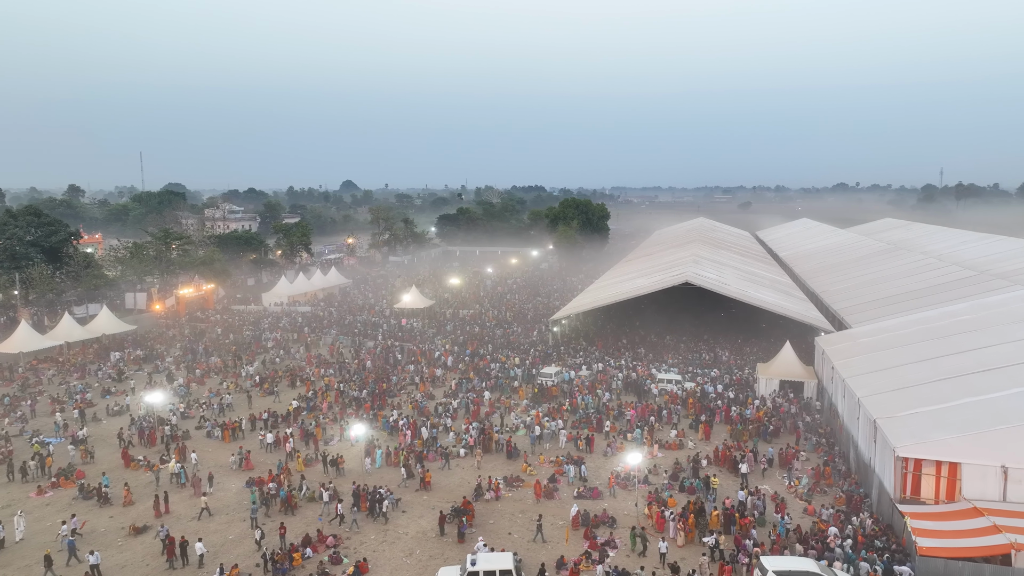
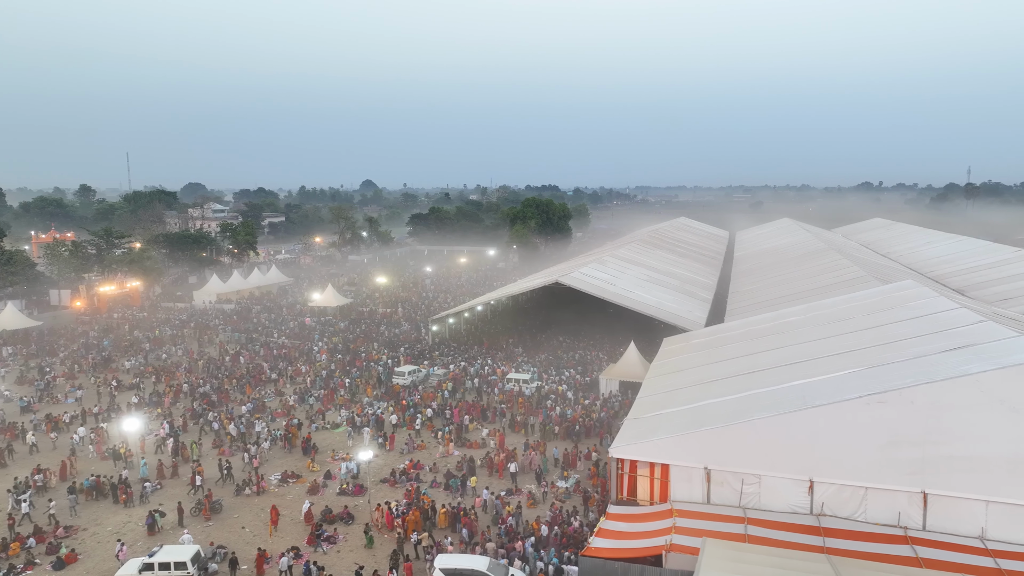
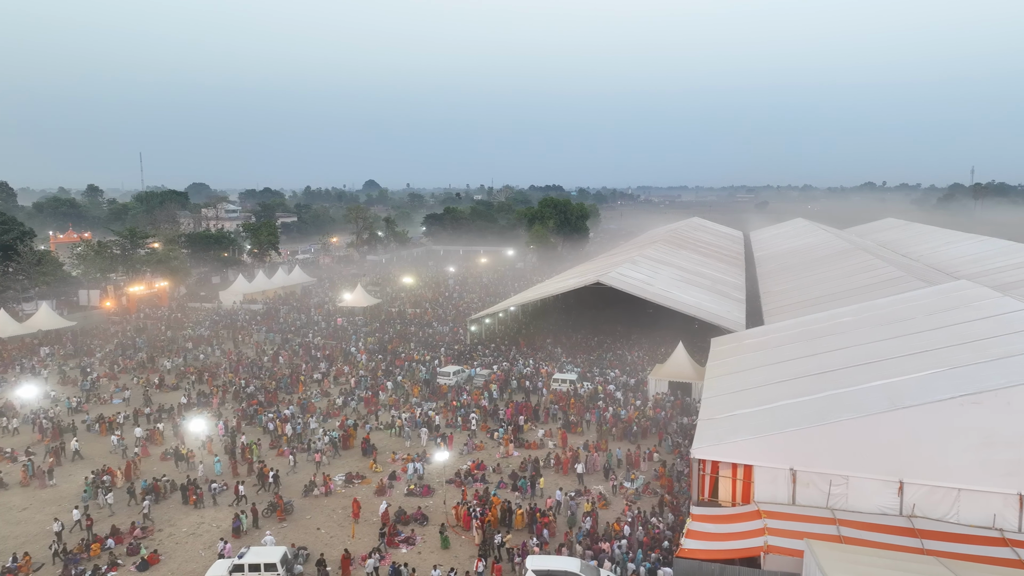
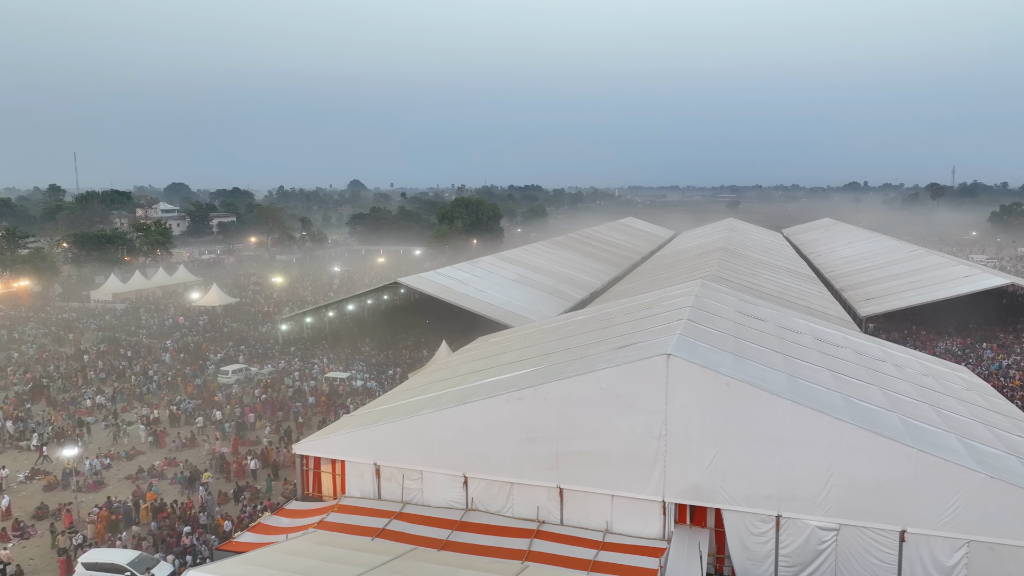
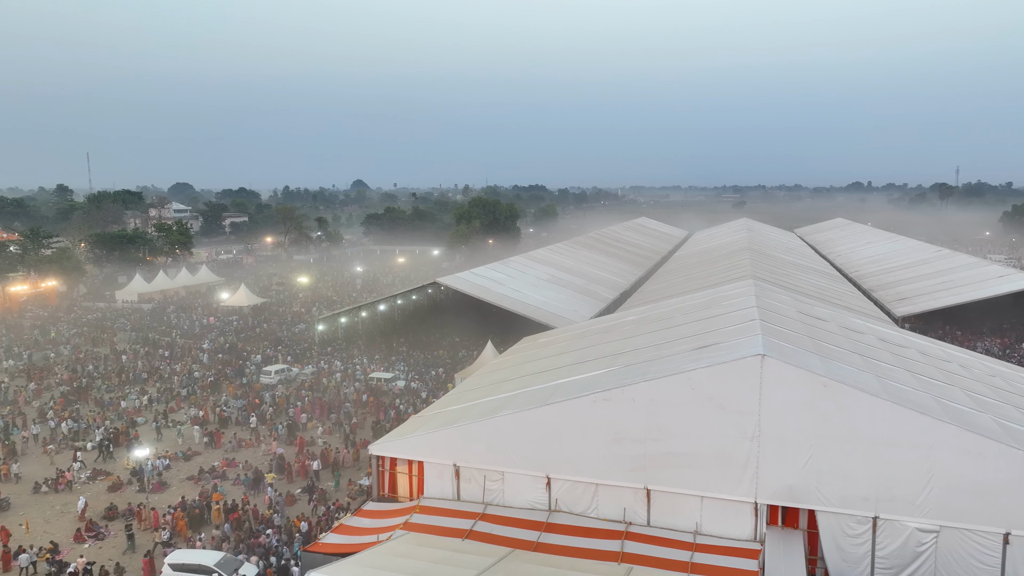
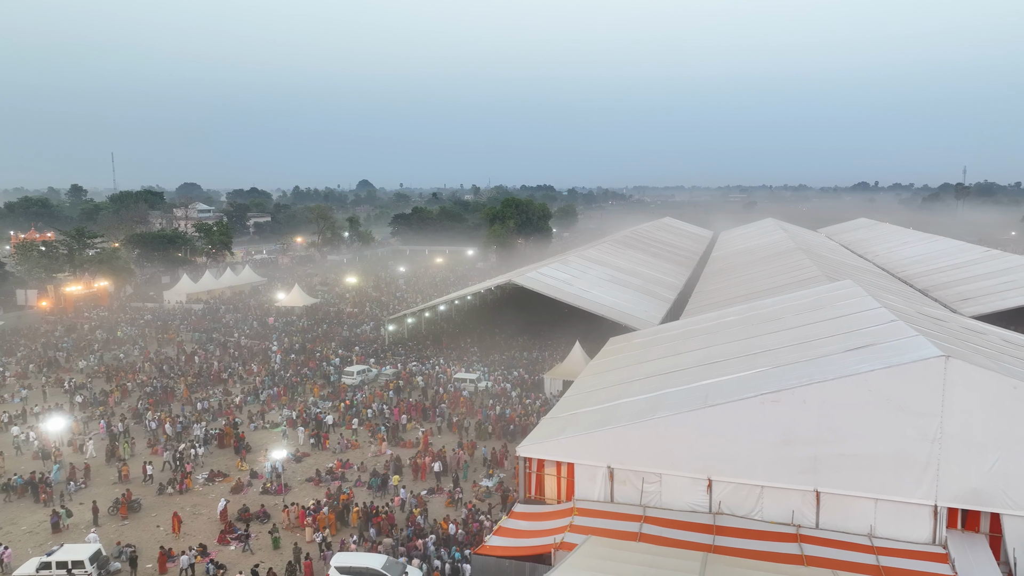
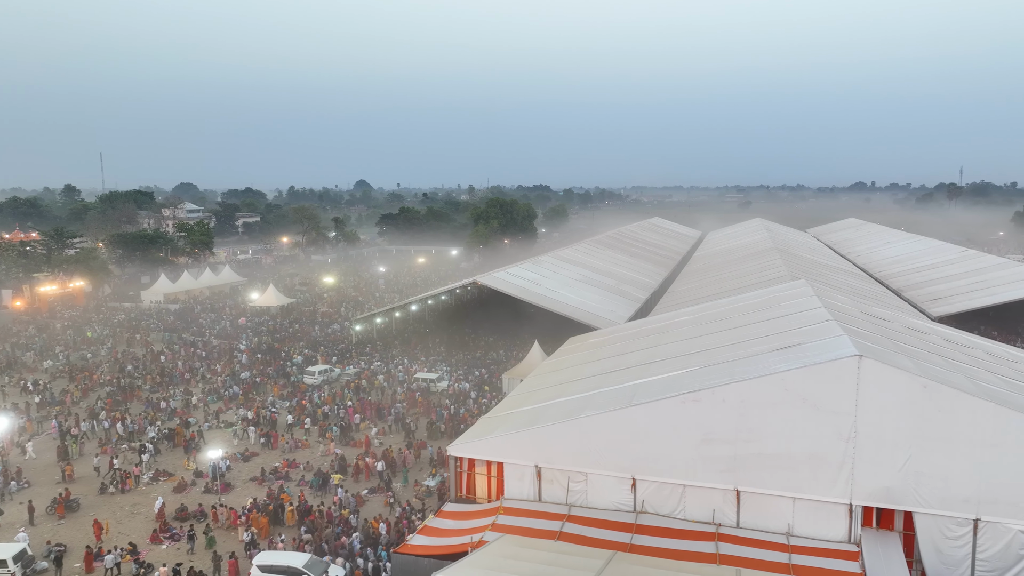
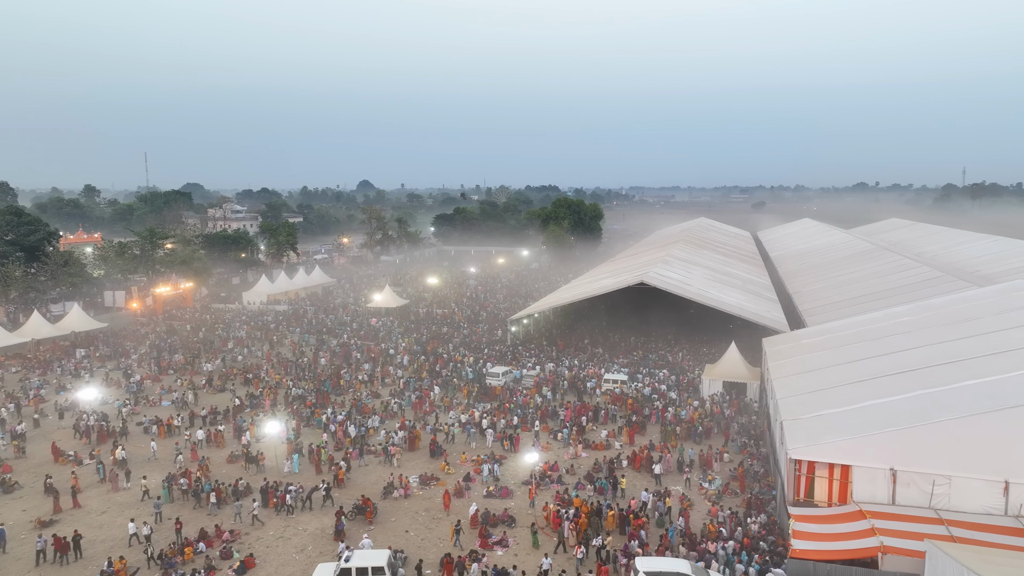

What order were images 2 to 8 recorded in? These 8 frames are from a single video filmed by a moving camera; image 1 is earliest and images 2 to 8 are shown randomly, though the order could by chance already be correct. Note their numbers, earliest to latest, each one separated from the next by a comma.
8, 3, 2, 6, 7, 5, 4
